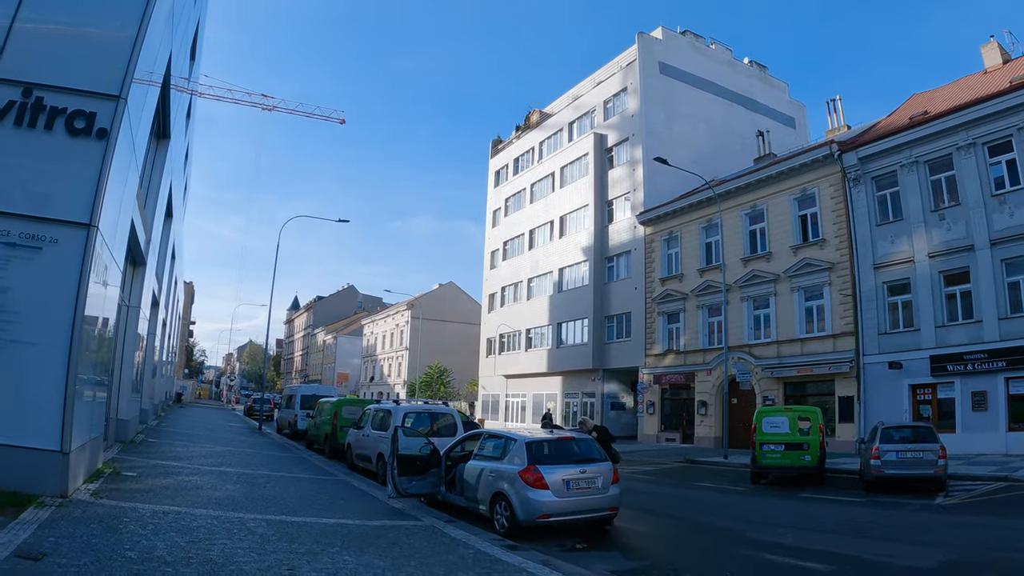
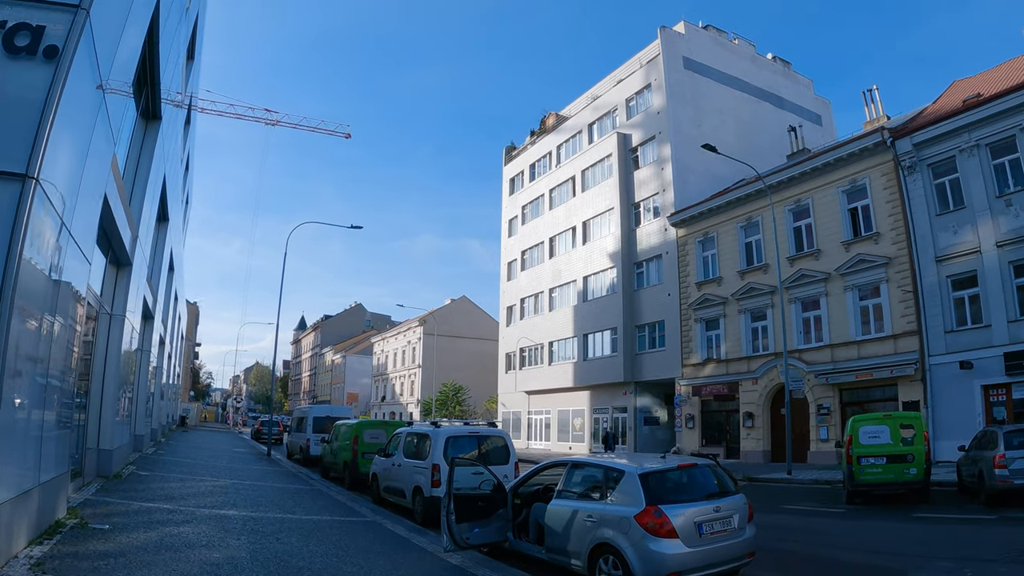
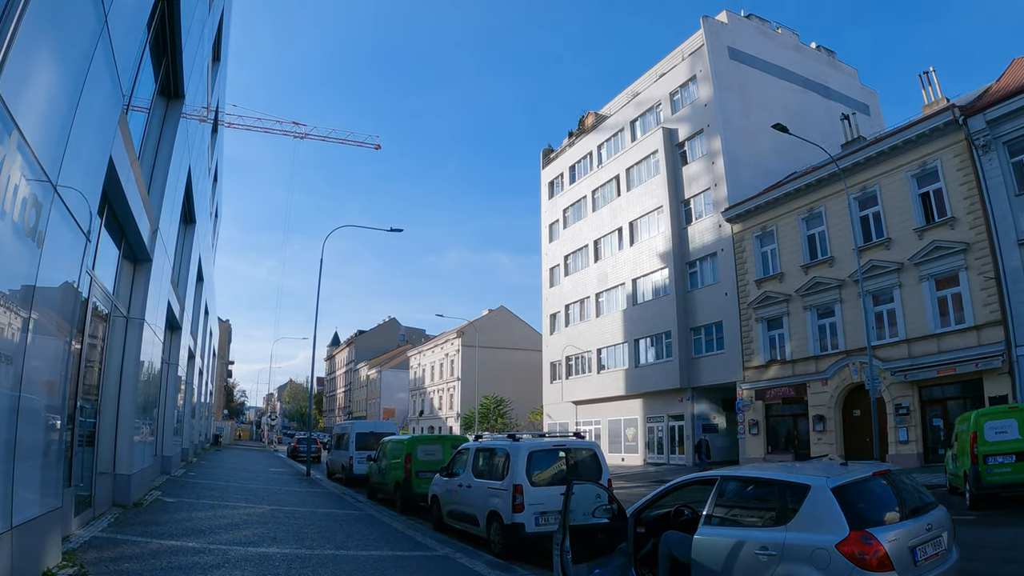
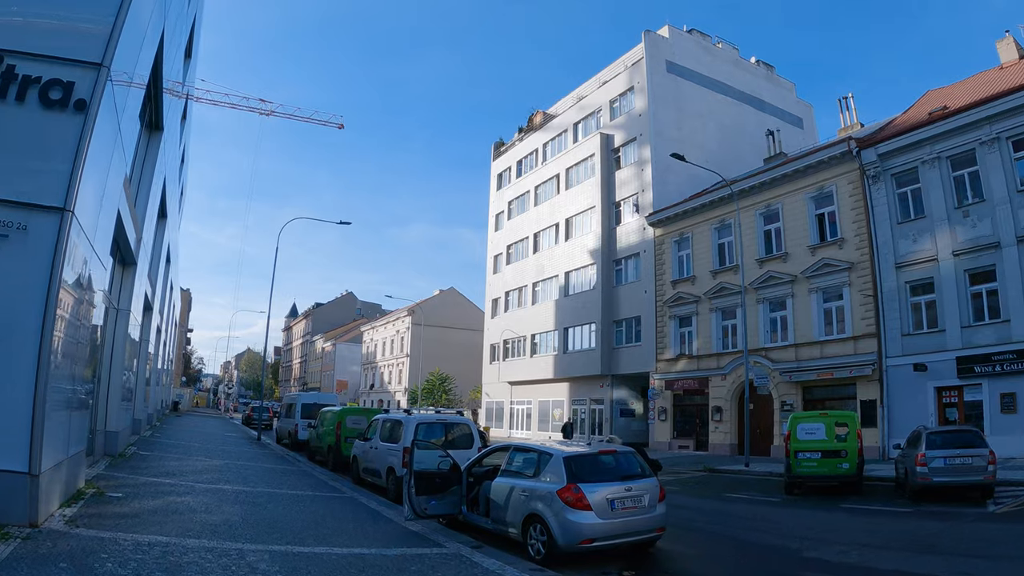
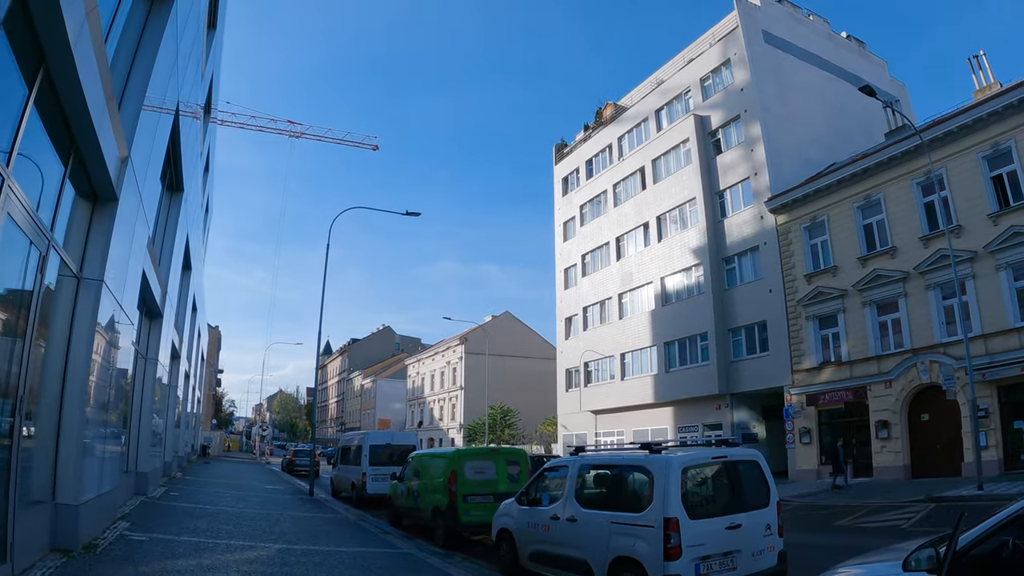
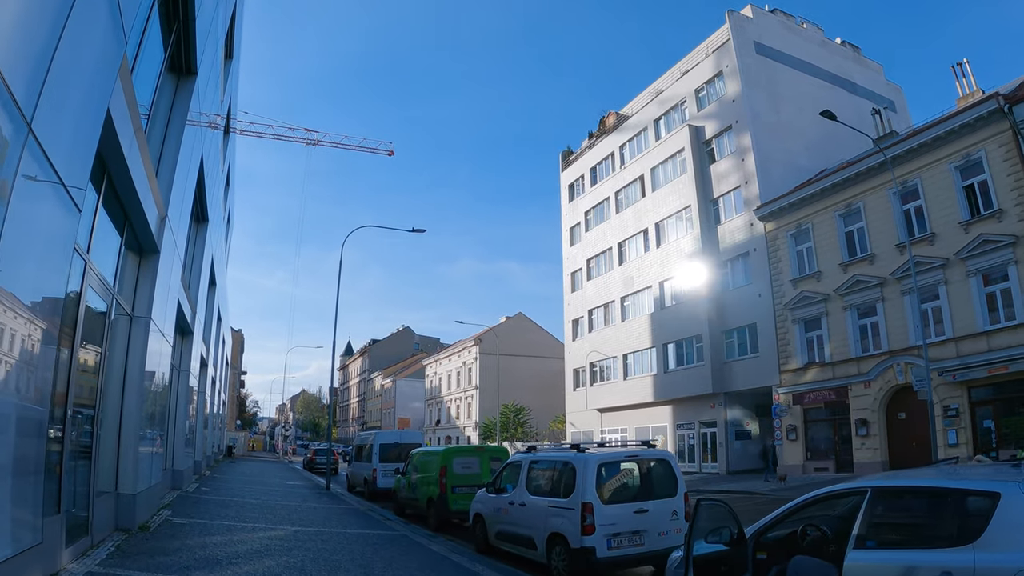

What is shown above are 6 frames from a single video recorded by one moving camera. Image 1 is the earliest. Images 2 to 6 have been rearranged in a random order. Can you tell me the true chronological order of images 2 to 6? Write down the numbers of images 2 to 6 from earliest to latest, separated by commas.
4, 2, 3, 6, 5
